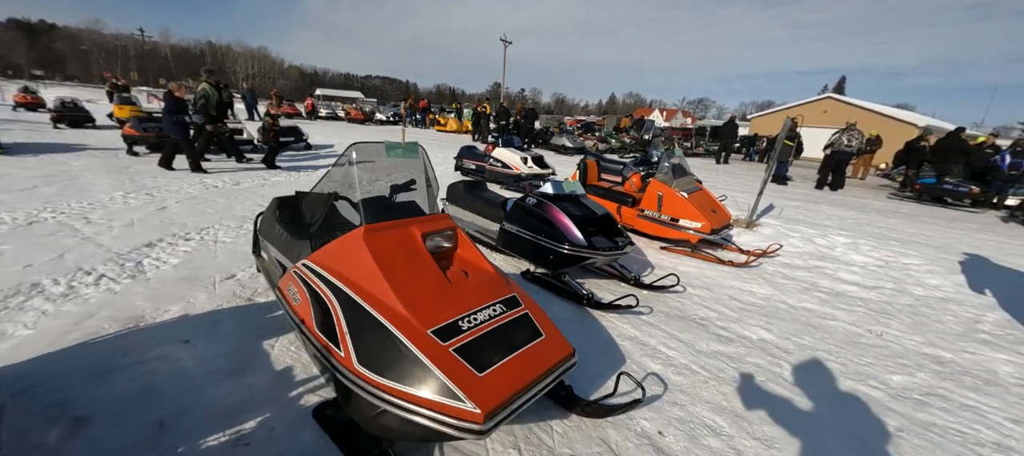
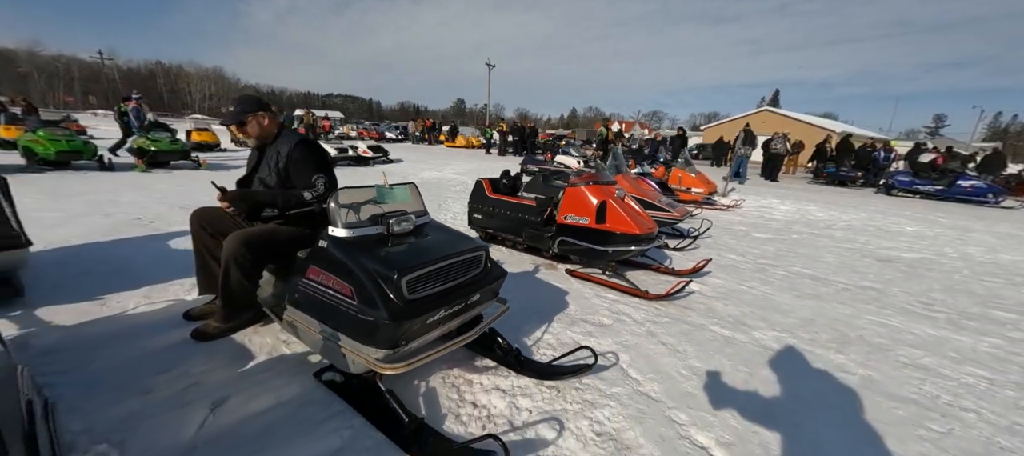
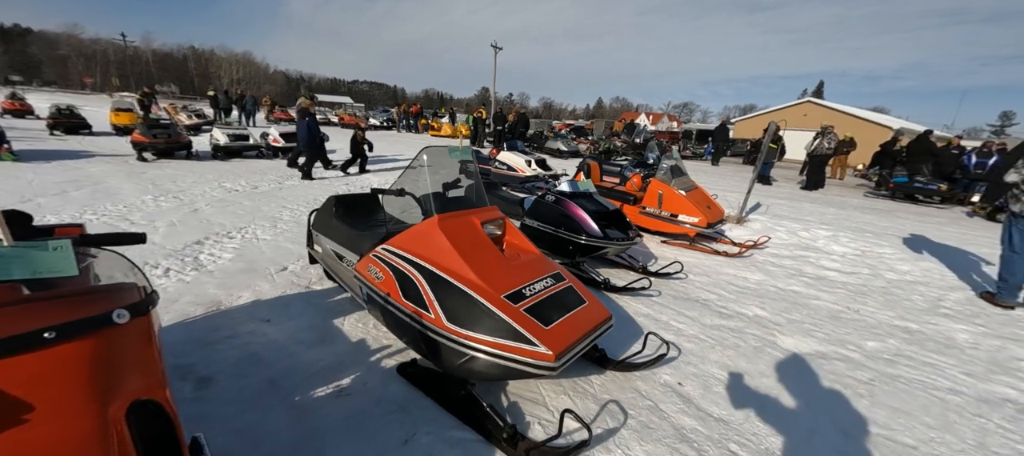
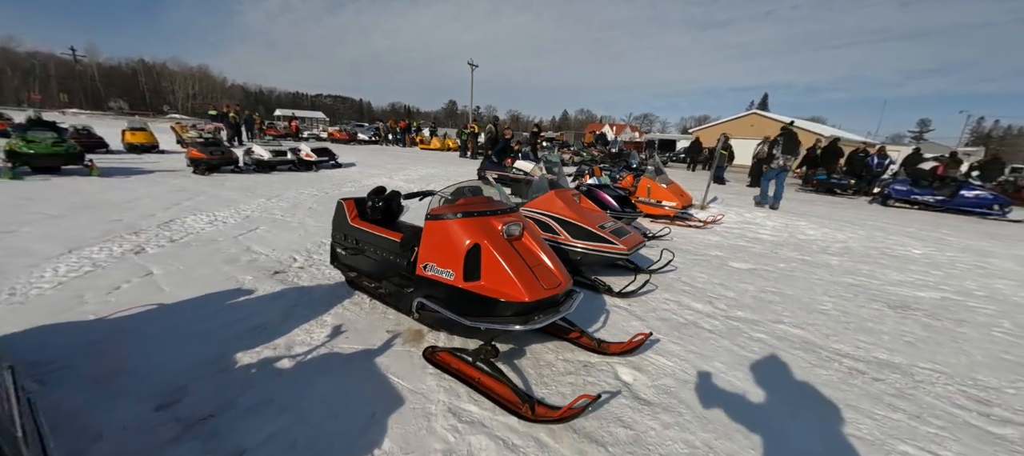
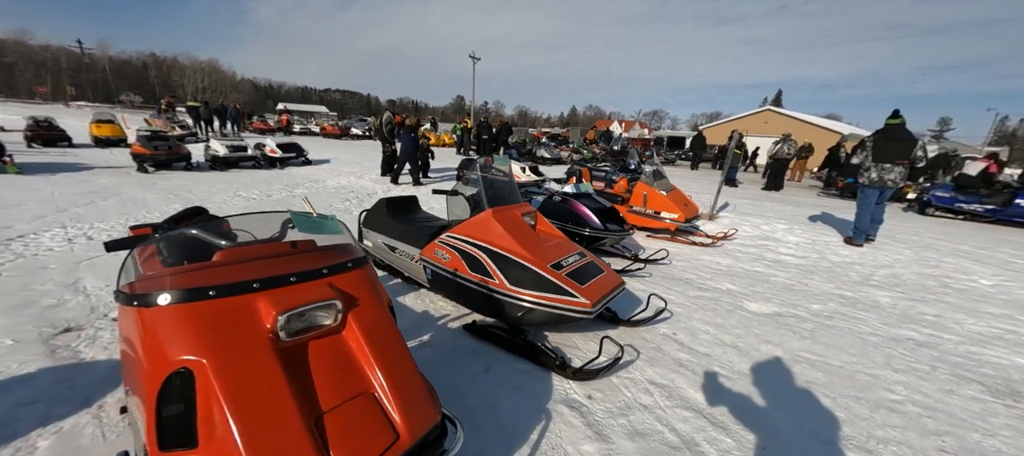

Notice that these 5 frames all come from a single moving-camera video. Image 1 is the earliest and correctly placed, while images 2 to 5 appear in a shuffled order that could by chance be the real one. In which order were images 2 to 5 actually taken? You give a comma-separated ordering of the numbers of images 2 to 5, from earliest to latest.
3, 5, 4, 2
